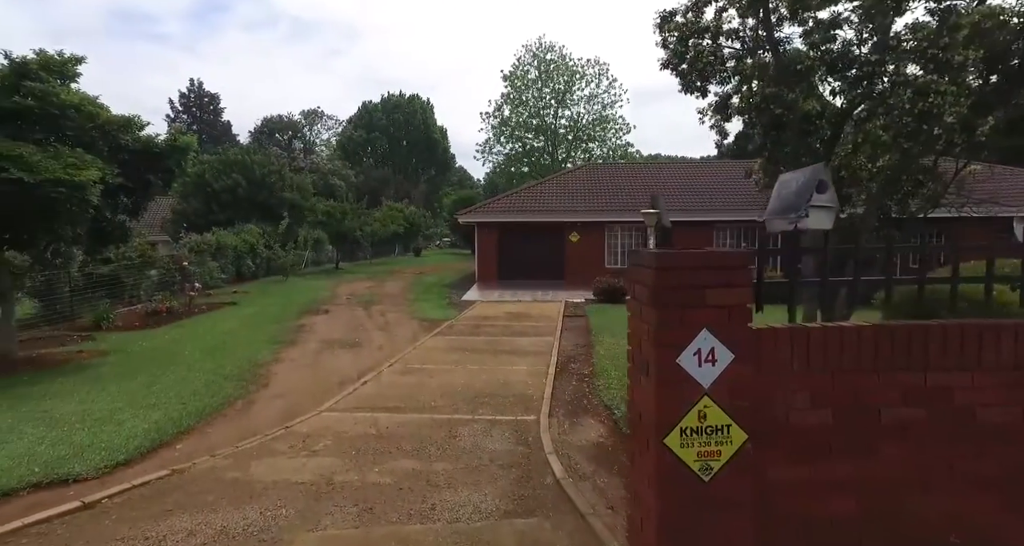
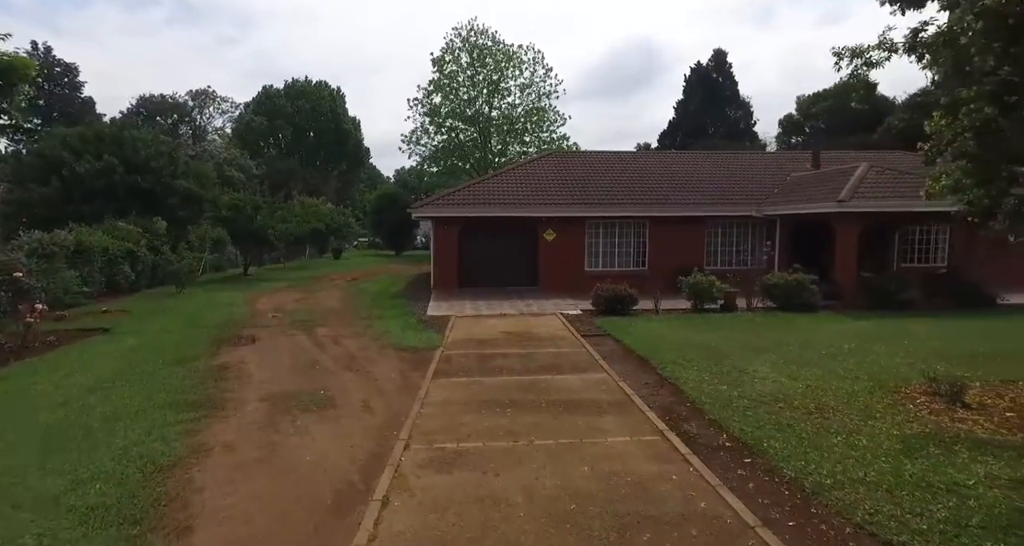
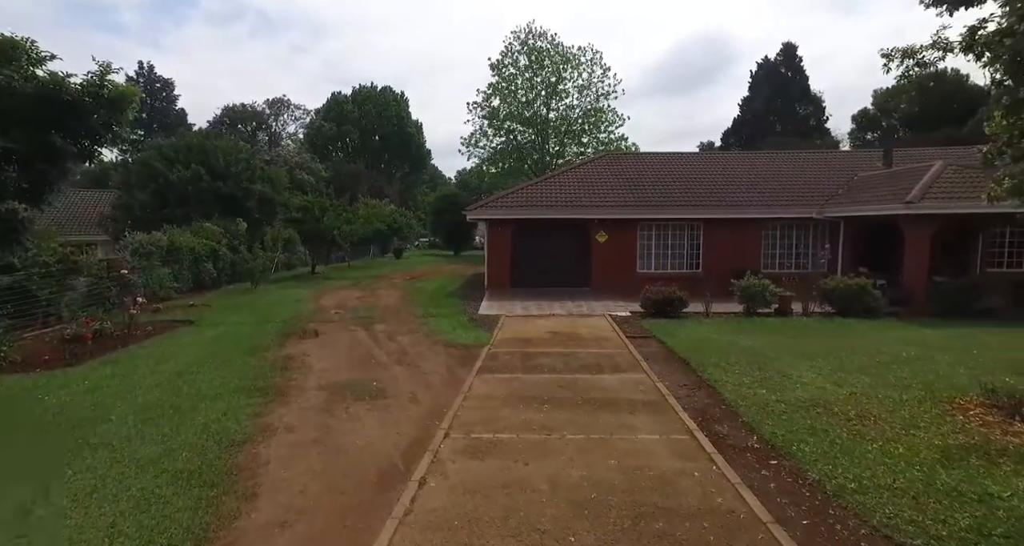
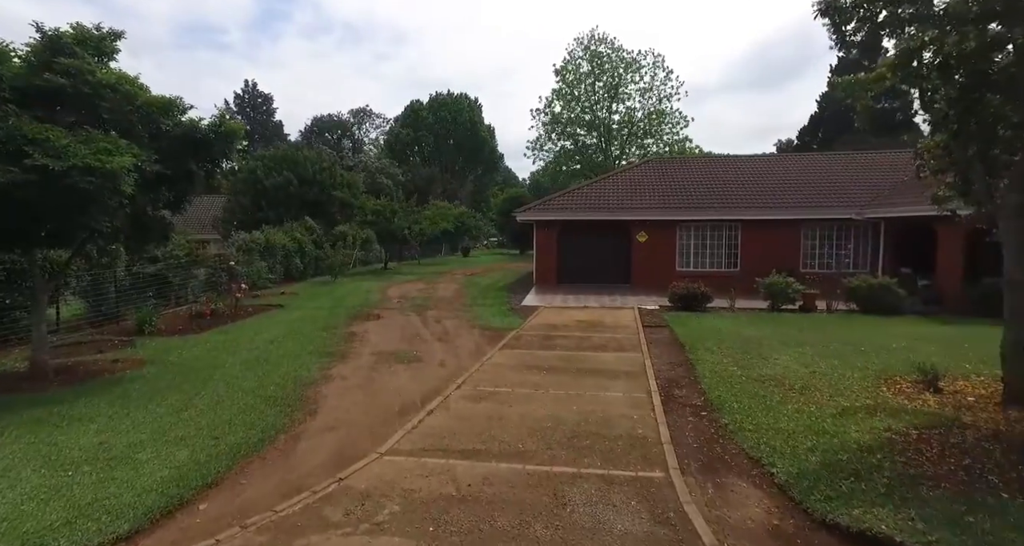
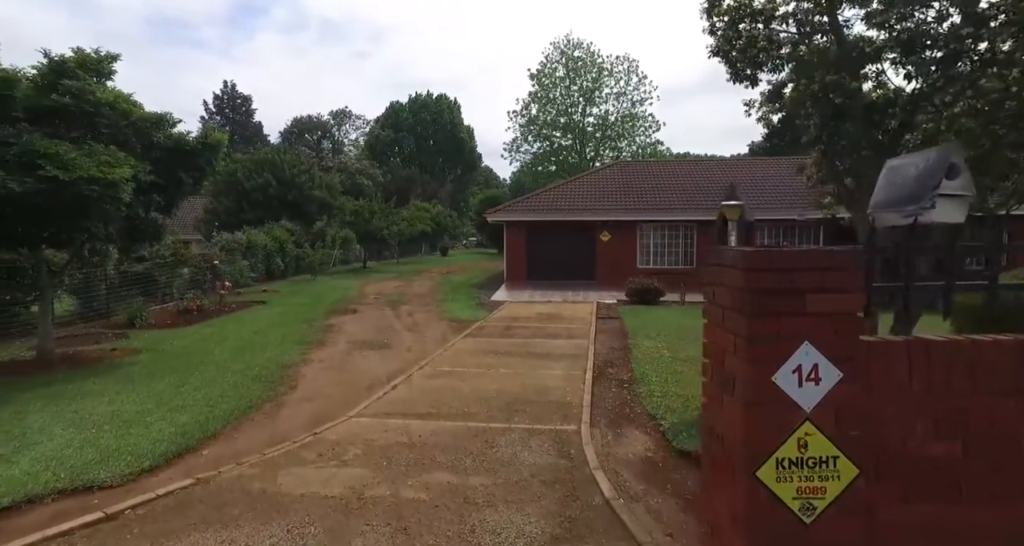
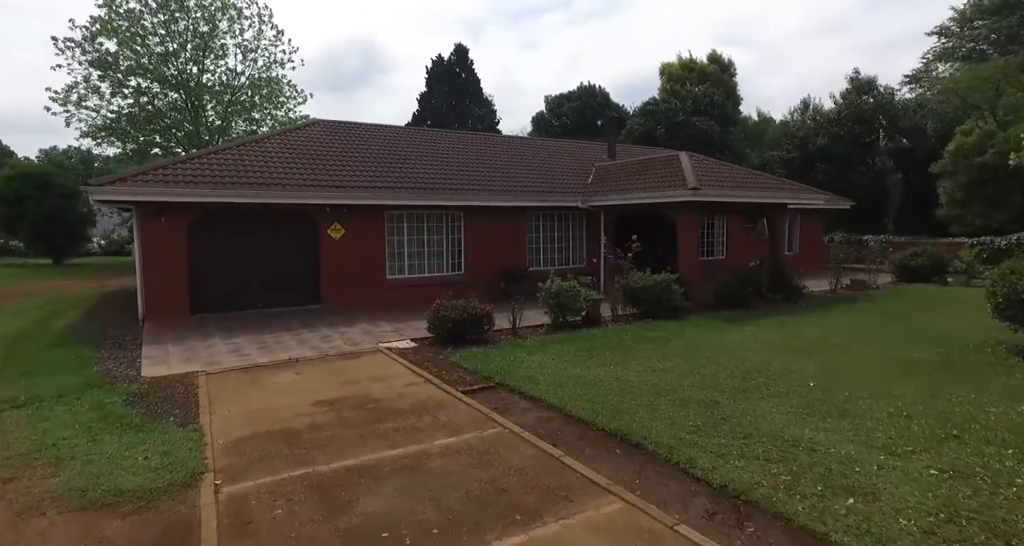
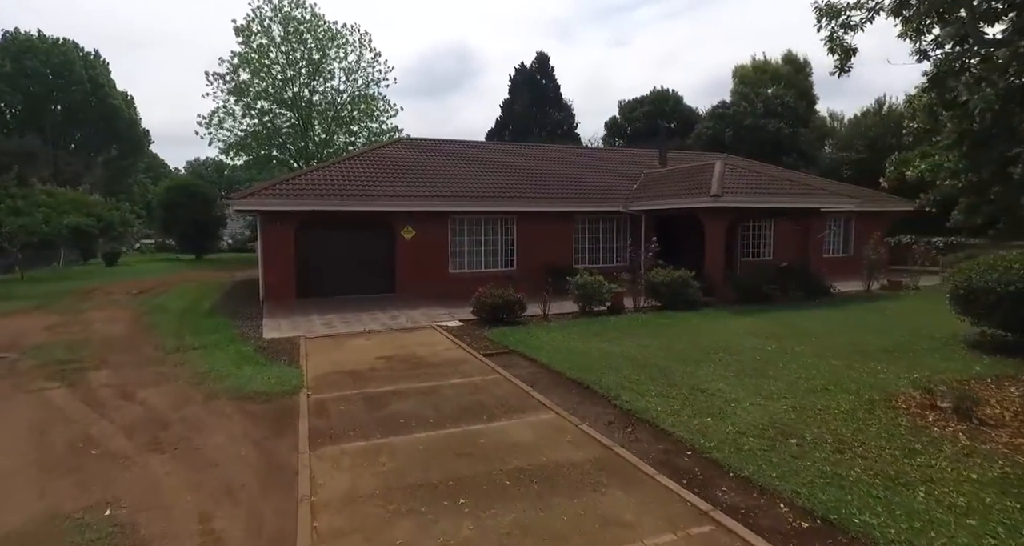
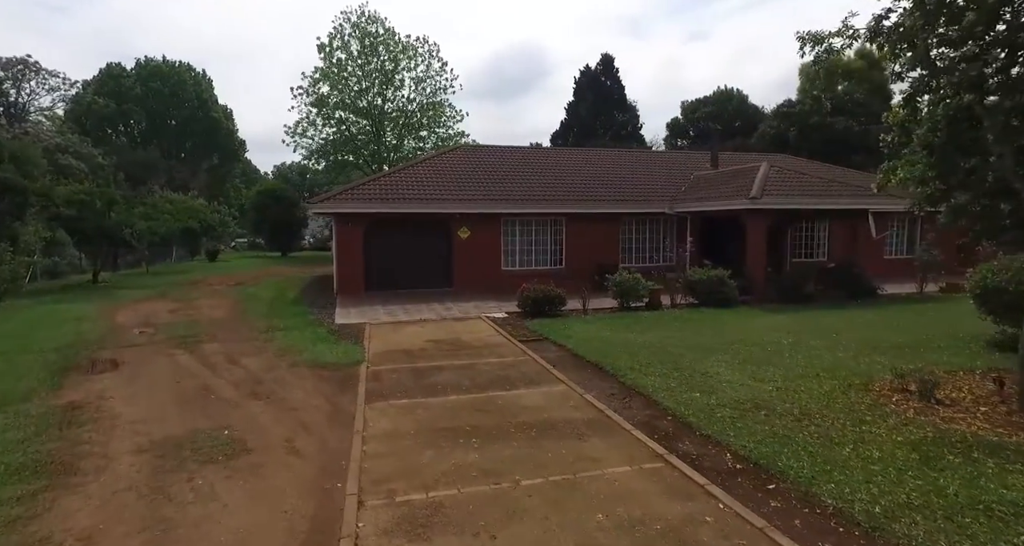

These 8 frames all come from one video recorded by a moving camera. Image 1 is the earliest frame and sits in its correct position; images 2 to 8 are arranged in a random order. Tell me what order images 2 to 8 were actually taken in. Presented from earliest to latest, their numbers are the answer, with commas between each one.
5, 4, 3, 2, 8, 7, 6
